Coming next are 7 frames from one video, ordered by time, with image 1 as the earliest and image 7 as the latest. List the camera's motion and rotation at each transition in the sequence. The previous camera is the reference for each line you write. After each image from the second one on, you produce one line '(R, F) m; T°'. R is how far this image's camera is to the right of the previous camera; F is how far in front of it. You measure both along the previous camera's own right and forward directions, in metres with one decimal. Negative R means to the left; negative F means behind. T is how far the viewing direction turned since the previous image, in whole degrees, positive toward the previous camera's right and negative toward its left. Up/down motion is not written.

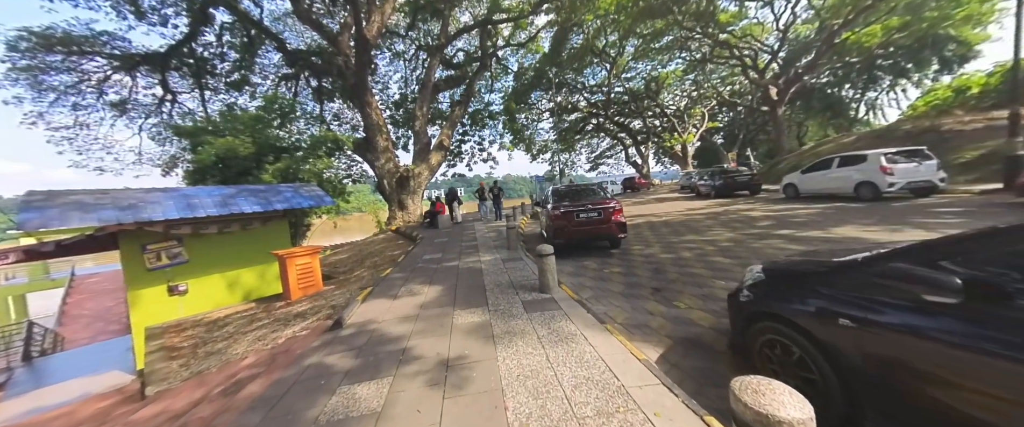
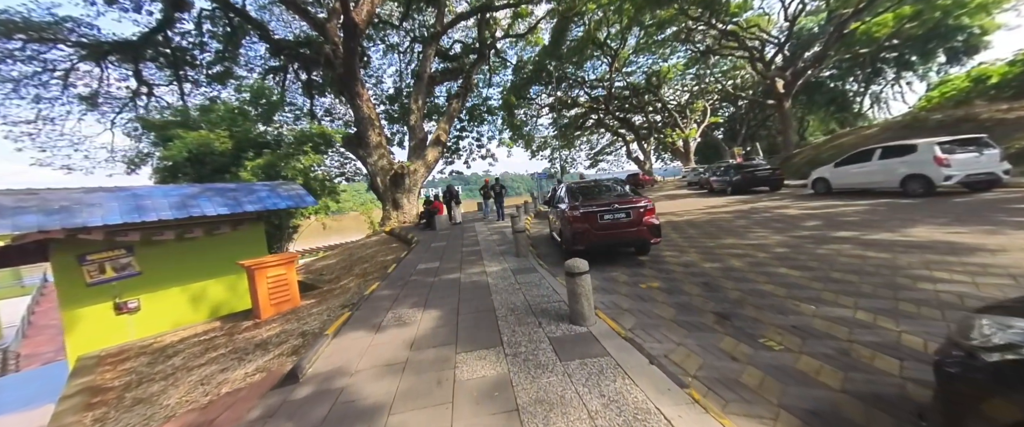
(-0.2, +1.2) m; 0°
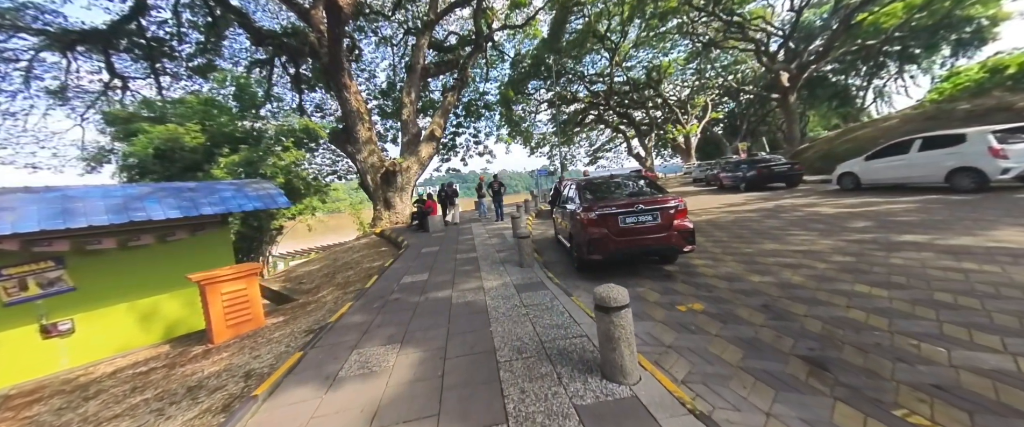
(-0.1, +1.0) m; 0°
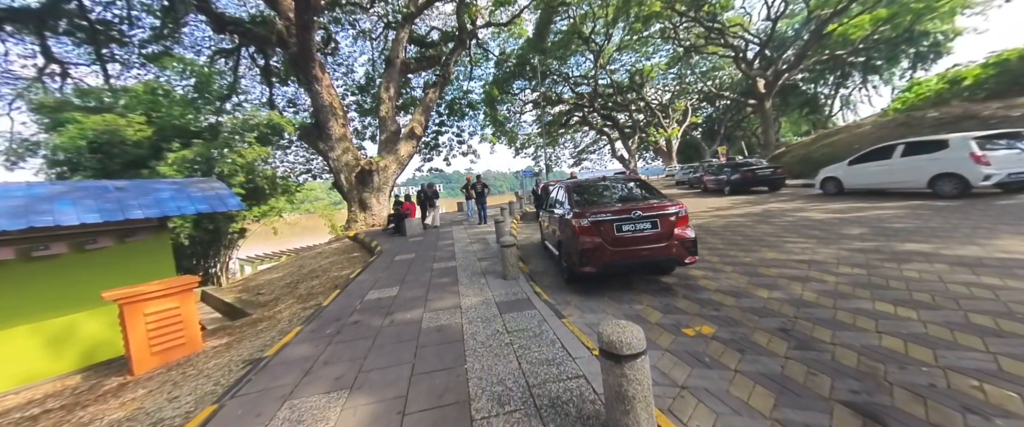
(0.0, +0.6) m; +3°
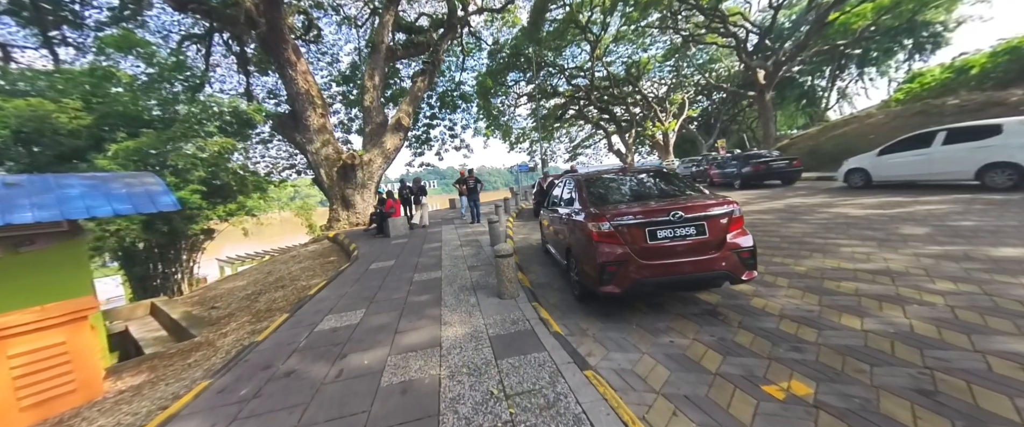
(0.0, +1.1) m; +1°
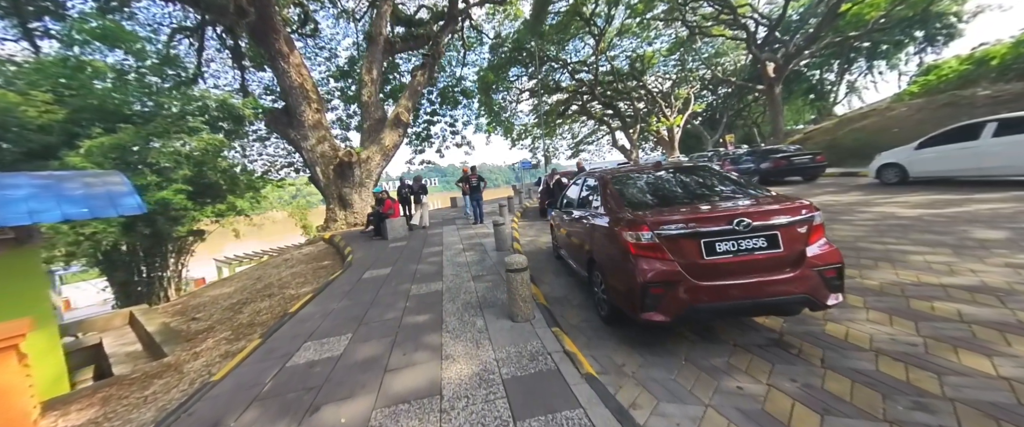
(-0.1, +0.7) m; 0°
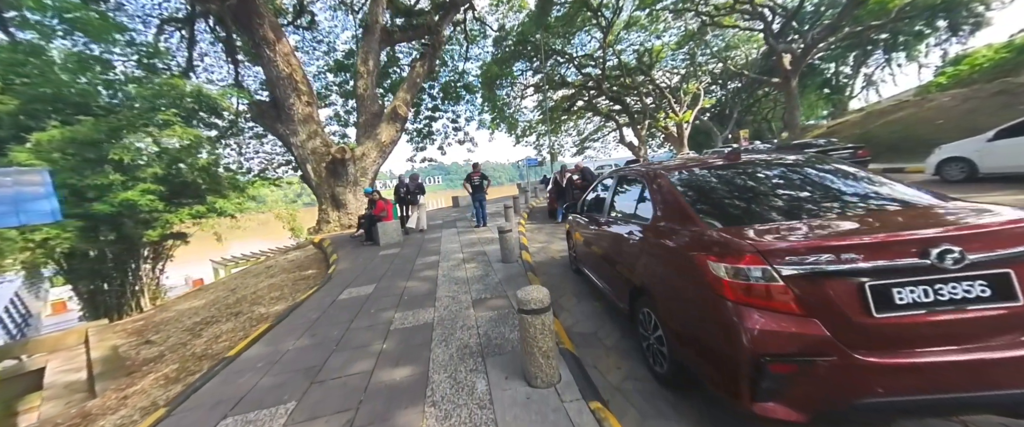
(-0.1, +1.1) m; -1°
